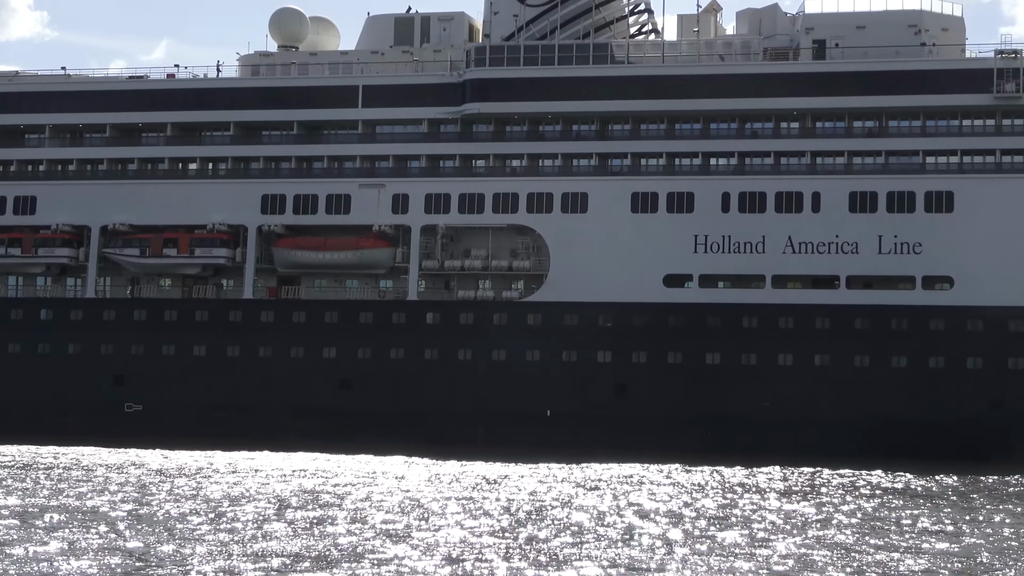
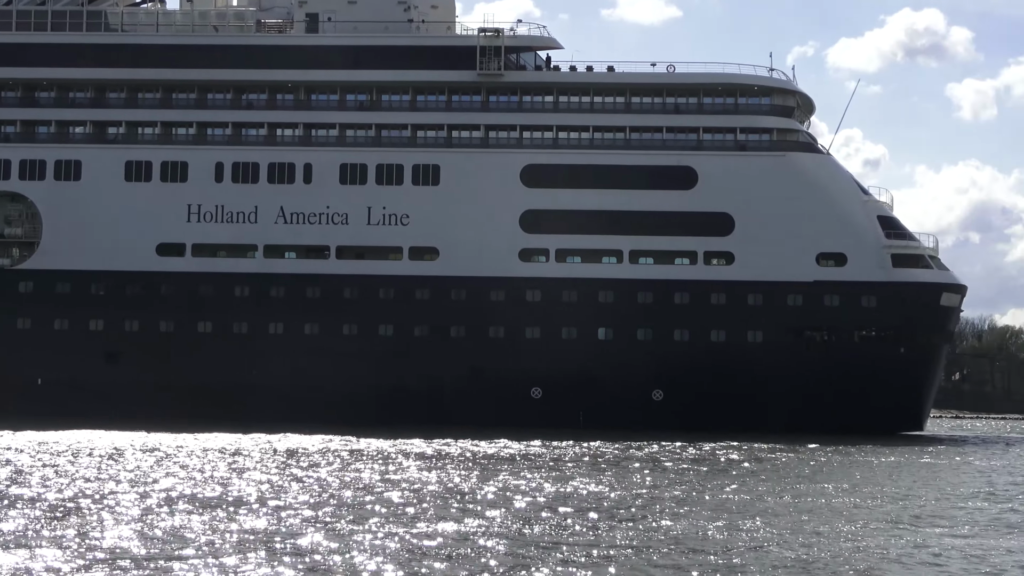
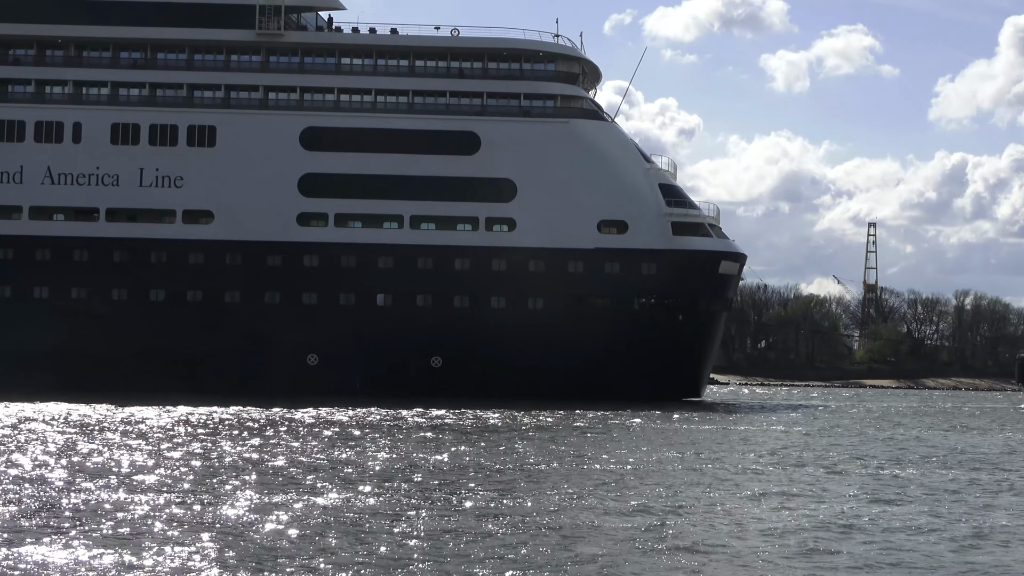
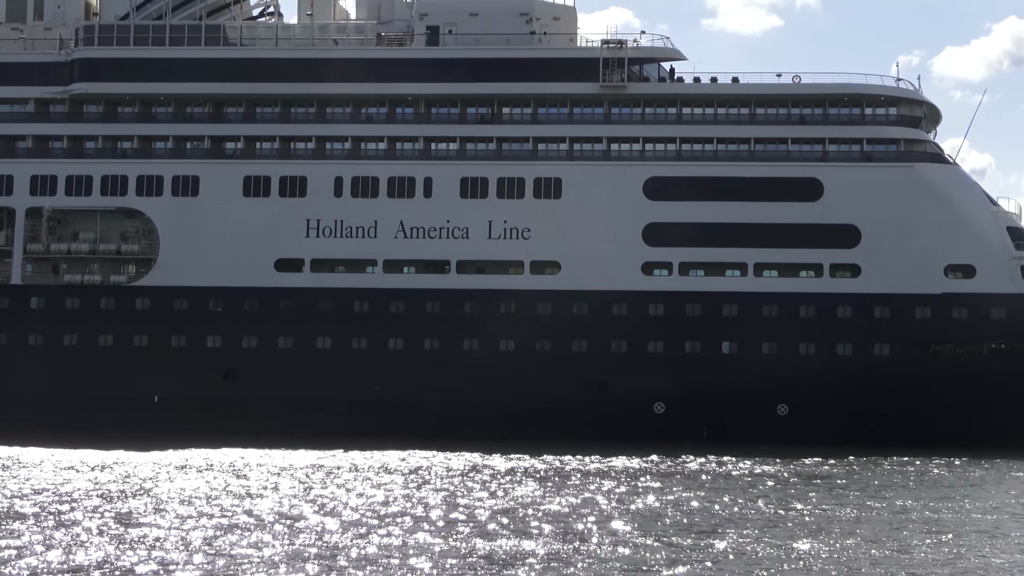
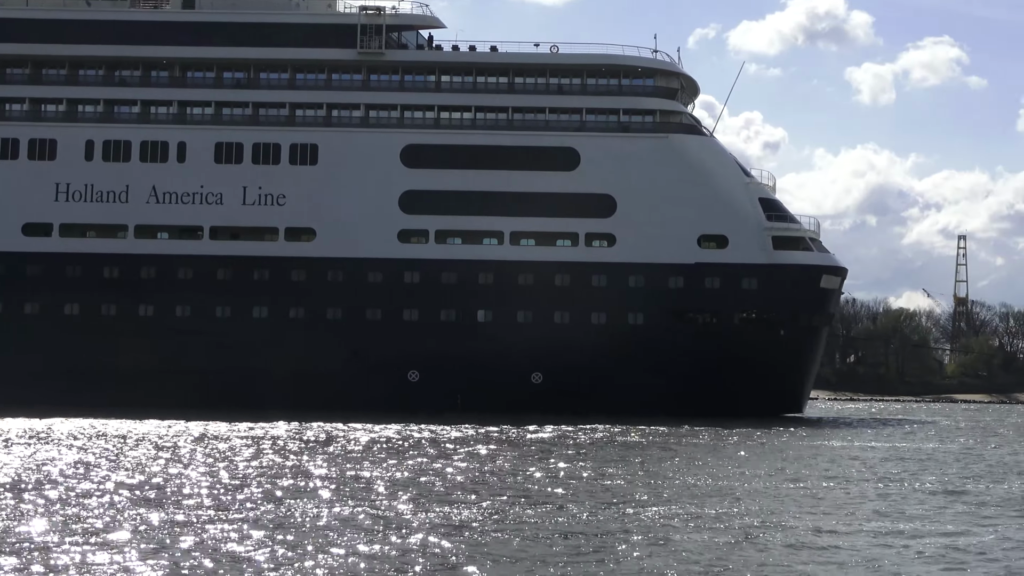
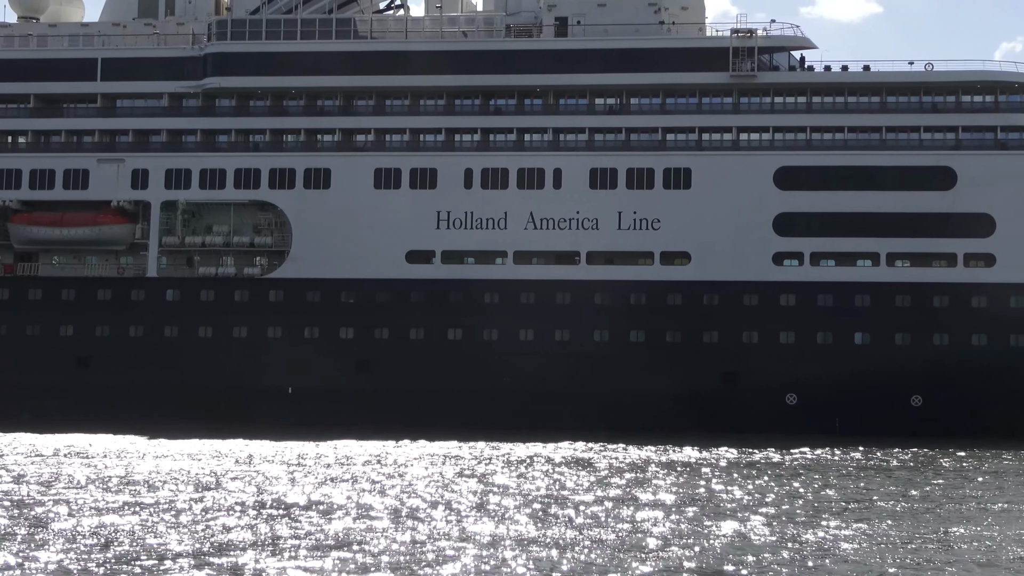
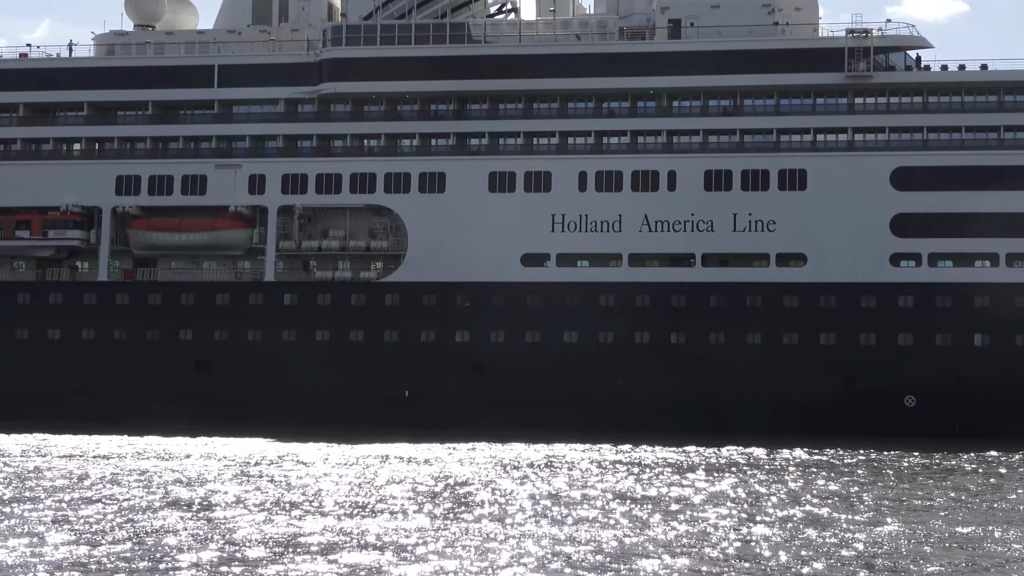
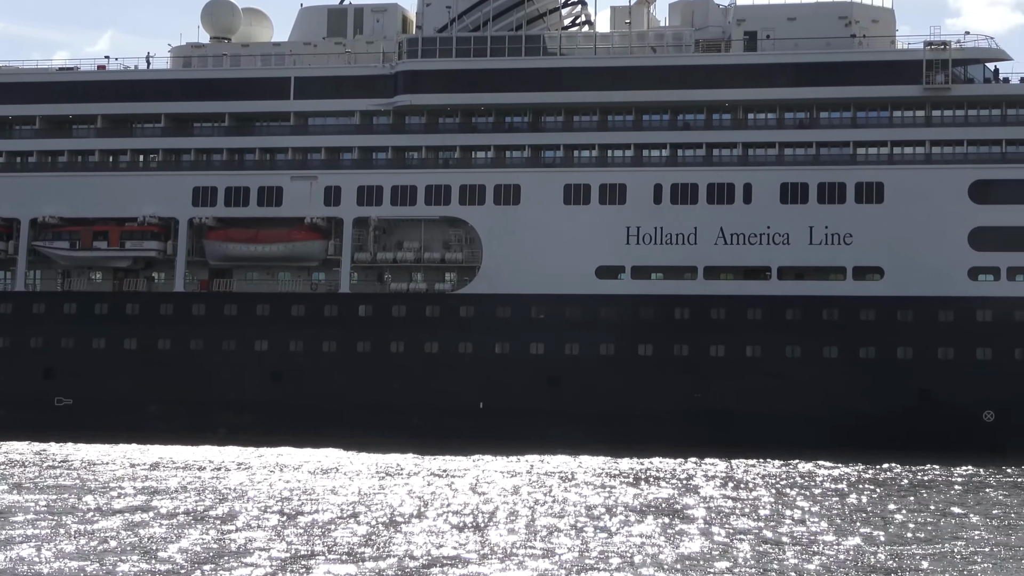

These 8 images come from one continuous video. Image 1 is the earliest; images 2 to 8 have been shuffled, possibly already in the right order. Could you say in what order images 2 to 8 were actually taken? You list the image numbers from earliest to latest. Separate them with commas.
8, 7, 6, 4, 2, 5, 3
